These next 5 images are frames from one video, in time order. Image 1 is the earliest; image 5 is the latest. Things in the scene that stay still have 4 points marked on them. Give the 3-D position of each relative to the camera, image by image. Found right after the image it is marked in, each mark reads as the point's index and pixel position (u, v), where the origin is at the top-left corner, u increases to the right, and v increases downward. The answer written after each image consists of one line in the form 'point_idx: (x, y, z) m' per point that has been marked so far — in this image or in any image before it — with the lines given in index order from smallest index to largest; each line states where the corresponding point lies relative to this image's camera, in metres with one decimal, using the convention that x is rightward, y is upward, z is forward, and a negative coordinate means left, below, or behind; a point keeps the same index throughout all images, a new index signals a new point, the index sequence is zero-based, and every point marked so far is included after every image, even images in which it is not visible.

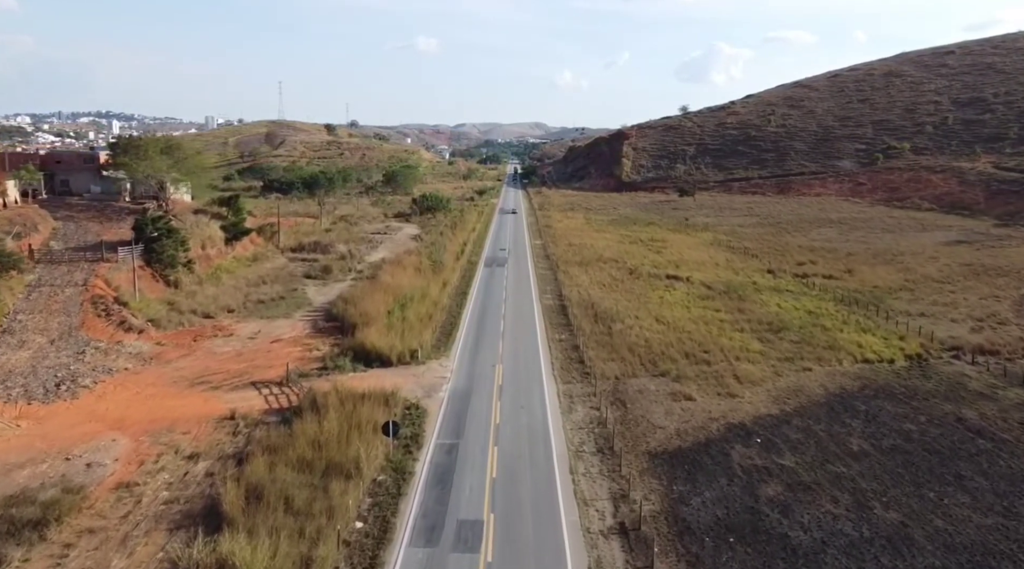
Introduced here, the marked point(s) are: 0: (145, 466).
0: (-9.6, -4.7, +20.0) m
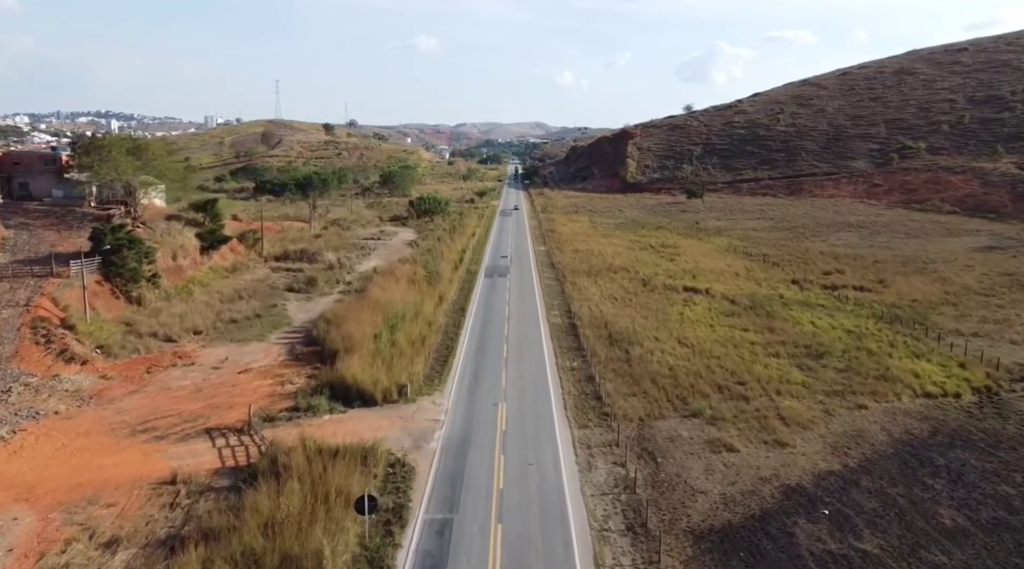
0: (-9.4, -5.5, +15.5) m
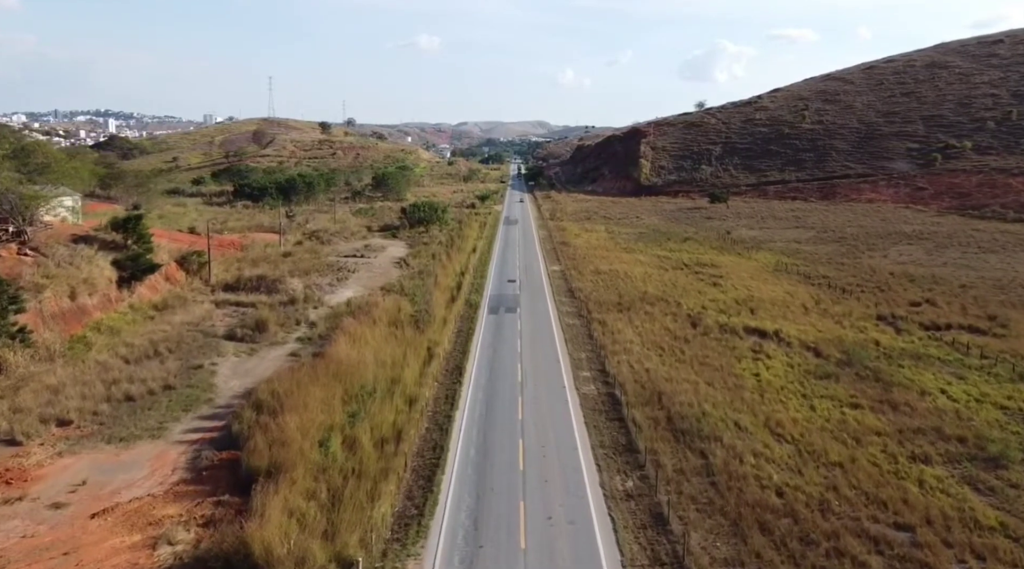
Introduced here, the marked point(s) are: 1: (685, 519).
0: (-8.9, -7.6, +4.5) m
1: (+4.1, -5.5, +18.1) m
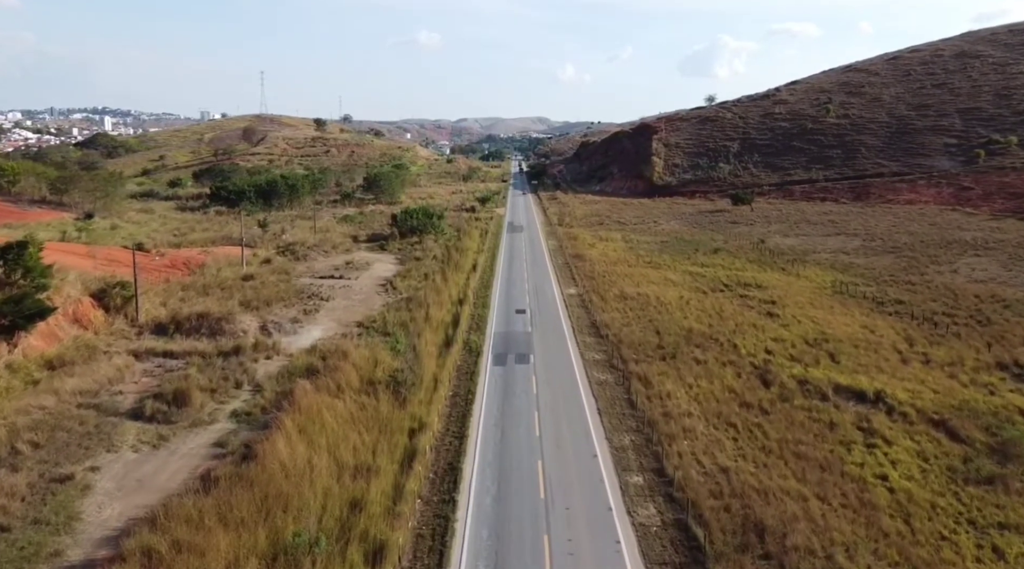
0: (-8.4, -9.5, -5.0) m
1: (+4.5, -7.3, +8.6) m
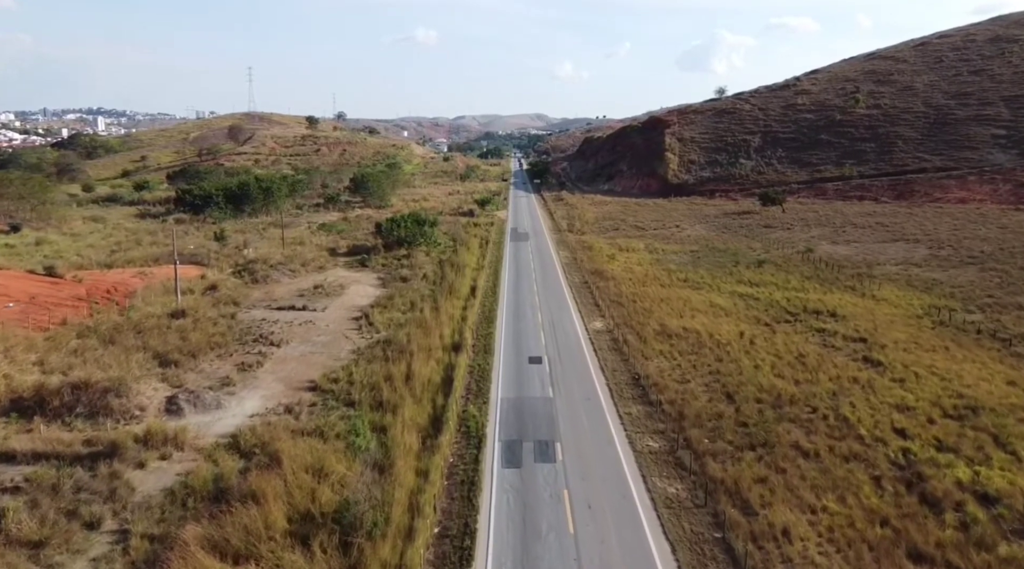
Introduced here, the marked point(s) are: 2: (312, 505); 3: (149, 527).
0: (-7.8, -11.3, -15.6) m
1: (+5.1, -9.0, -2.0) m
2: (-4.4, -5.0, +17.4) m
3: (-8.0, -5.3, +16.9) m
